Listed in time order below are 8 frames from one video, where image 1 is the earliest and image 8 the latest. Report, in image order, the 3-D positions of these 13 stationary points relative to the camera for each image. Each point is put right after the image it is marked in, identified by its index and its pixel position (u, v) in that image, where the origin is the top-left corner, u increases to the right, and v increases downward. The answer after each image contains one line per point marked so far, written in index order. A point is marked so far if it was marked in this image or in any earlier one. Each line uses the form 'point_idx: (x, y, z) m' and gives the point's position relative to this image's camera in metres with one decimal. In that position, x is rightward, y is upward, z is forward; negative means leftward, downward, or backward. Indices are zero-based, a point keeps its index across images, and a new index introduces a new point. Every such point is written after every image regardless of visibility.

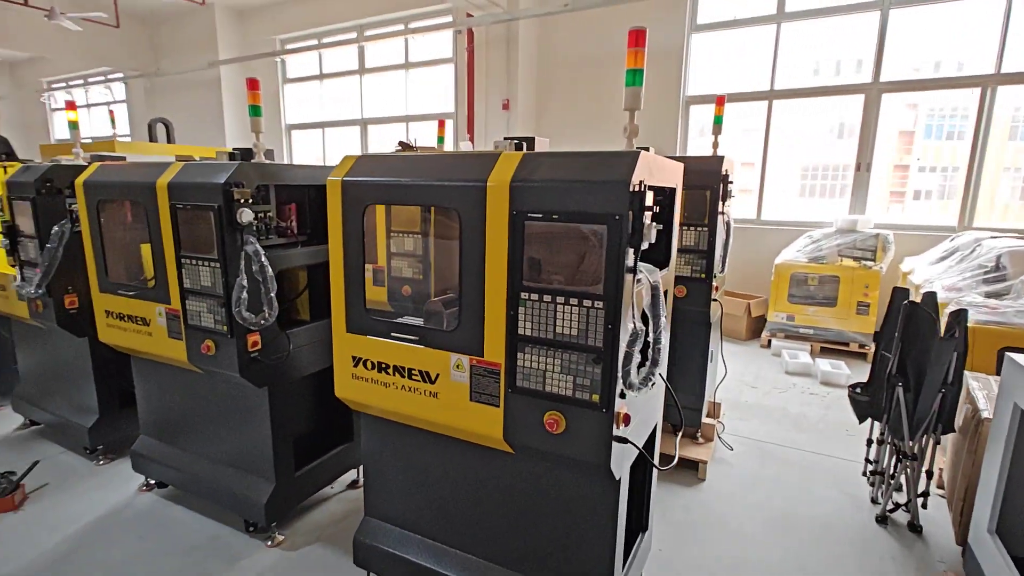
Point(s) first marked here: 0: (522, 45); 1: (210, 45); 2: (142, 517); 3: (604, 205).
0: (+0.1, +2.5, +5.3) m
1: (-4.3, +3.5, +7.4) m
2: (-1.4, -0.9, +2.0) m
3: (+0.2, +0.2, +1.0) m
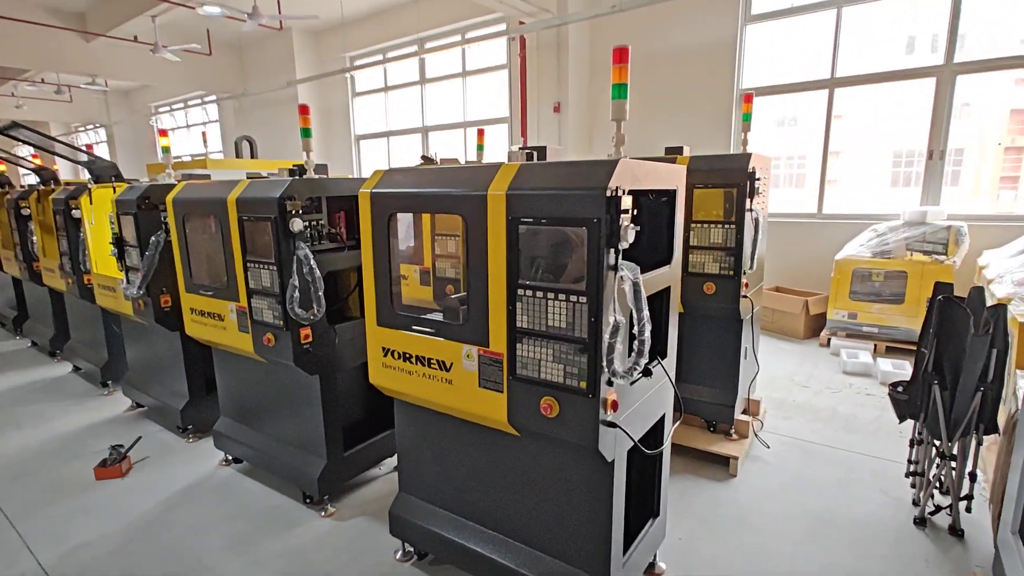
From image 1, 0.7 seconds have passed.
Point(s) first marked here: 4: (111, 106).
0: (+0.6, +2.5, +5.4) m
1: (-3.5, +3.4, +8.0) m
2: (-1.3, -0.9, +2.3) m
3: (+0.2, +0.2, +1.1) m
4: (-9.1, +4.1, +11.9) m
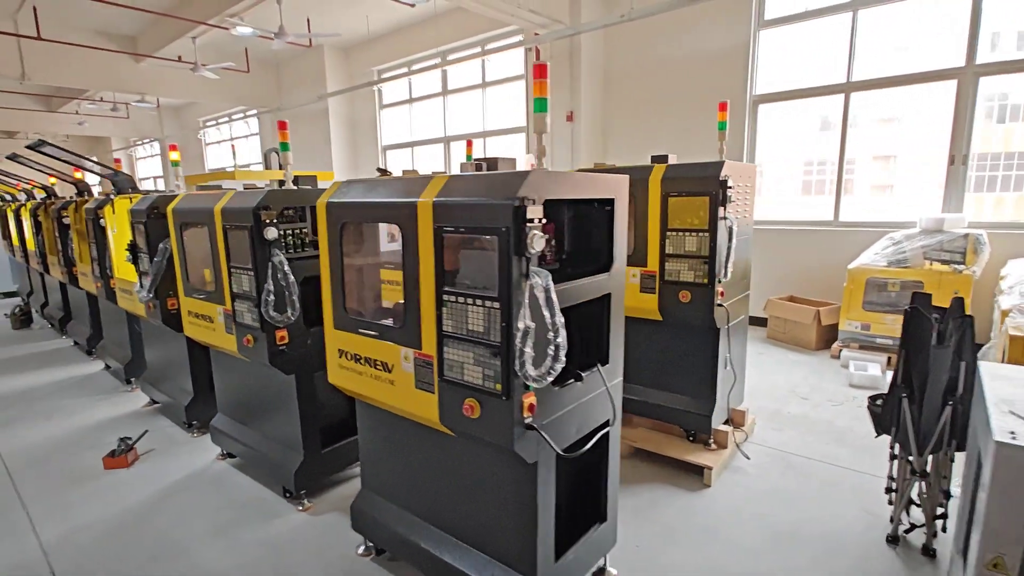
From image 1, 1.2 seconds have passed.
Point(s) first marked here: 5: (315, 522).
0: (+0.8, +2.4, +5.4) m
1: (-3.1, +3.4, +8.4) m
2: (-1.4, -0.9, +2.5) m
3: (0.0, +0.2, +1.2) m
4: (-8.4, +4.0, +12.6) m
5: (-0.8, -1.0, +2.1) m
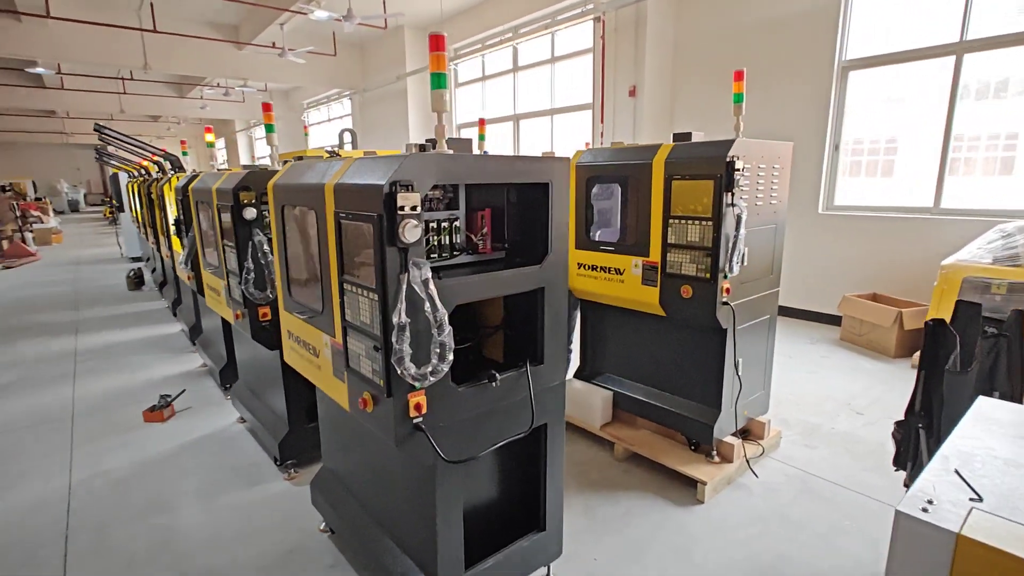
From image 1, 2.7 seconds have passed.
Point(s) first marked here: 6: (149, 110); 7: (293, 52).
0: (+1.3, +2.5, +5.0) m
1: (-1.9, +3.8, +8.6) m
2: (-1.5, -0.8, +2.6) m
3: (-0.3, +0.2, +1.1) m
4: (-6.3, +4.8, +13.7) m
5: (-0.9, -0.9, +2.2) m
6: (-8.4, +4.1, +12.1) m
7: (-3.2, +3.4, +7.6) m
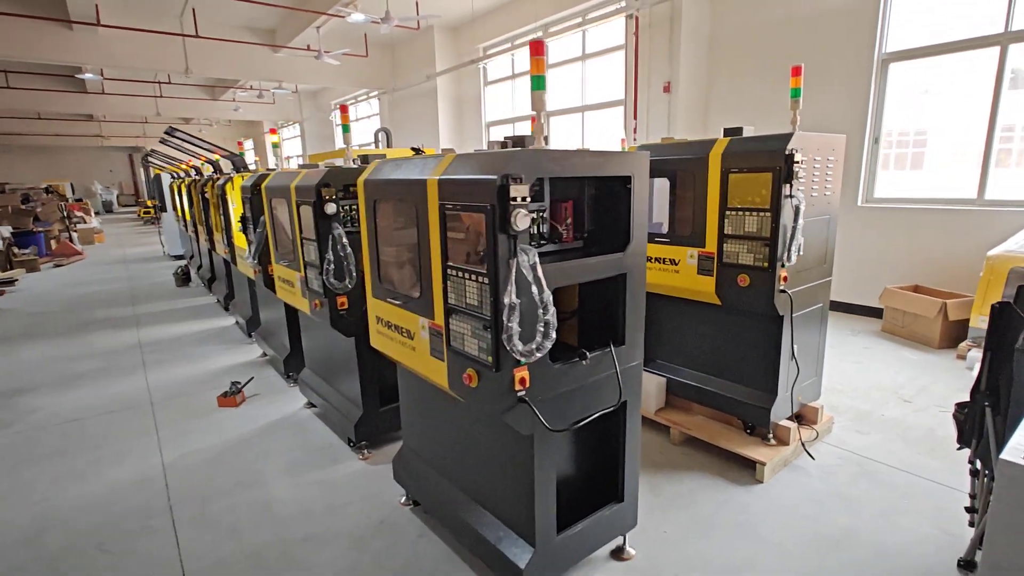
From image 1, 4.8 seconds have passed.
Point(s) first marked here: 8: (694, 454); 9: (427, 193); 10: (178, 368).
0: (+1.7, +2.6, +5.1) m
1: (-1.4, +3.8, +8.8) m
2: (-1.2, -0.7, +2.8) m
3: (-0.1, +0.2, +1.2) m
4: (-5.7, +4.9, +14.0) m
5: (-0.6, -0.8, +2.3) m
6: (-7.9, +4.2, +12.4) m
7: (-2.7, +3.5, +7.8) m
8: (+0.8, -0.8, +2.4) m
9: (-0.2, +0.3, +1.4) m
10: (-2.4, -0.6, +3.7) m
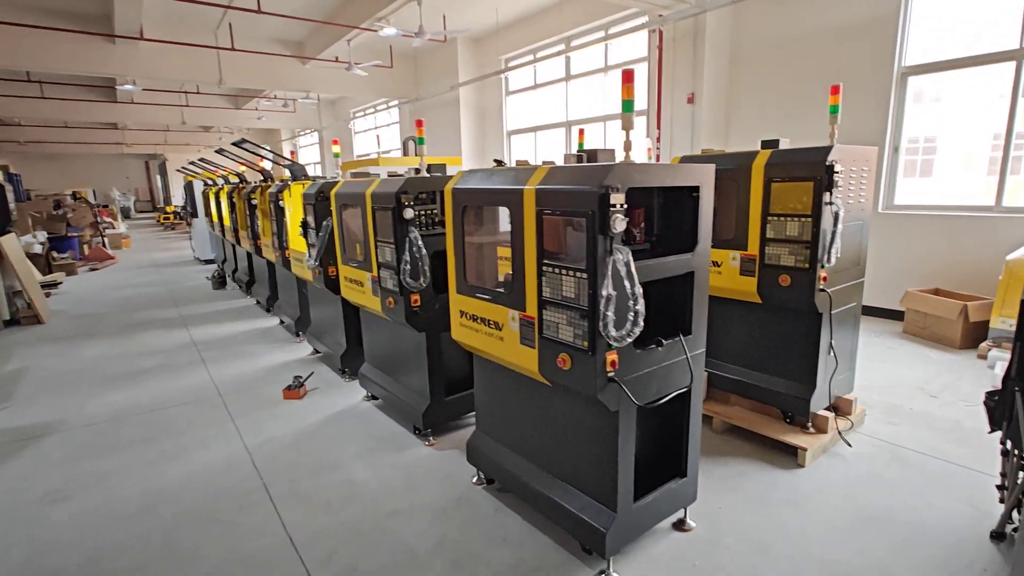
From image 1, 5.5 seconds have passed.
0: (+2.0, +2.6, +5.3) m
1: (-1.0, +3.8, +9.0) m
2: (-0.9, -0.7, +3.0) m
3: (+0.2, +0.2, +1.4) m
4: (-5.2, +4.8, +14.4) m
5: (-0.4, -0.8, +2.5) m
6: (-7.5, +4.1, +12.8) m
7: (-2.4, +3.5, +8.1) m
8: (+1.1, -0.8, +2.6) m
9: (0.0, +0.3, +1.7) m
10: (-2.1, -0.6, +4.0) m
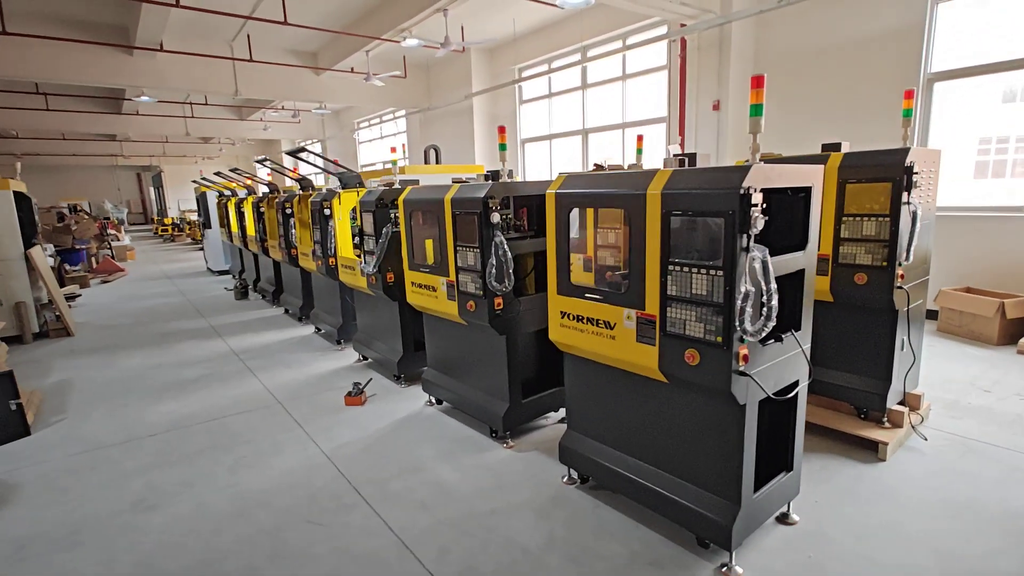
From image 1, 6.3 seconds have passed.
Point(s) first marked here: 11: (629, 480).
0: (+2.3, +2.5, +5.4) m
1: (-0.8, +3.6, +9.1) m
2: (-0.5, -0.8, +3.0) m
3: (+0.6, +0.2, +1.5) m
4: (-5.1, +4.5, +14.4) m
5: (0.0, -0.8, +2.6) m
6: (-7.3, +3.8, +12.7) m
7: (-2.1, +3.3, +8.1) m
8: (+1.5, -0.8, +2.7) m
9: (+0.4, +0.3, +1.7) m
10: (-1.7, -0.6, +4.0) m
11: (+0.5, -0.8, +2.0) m
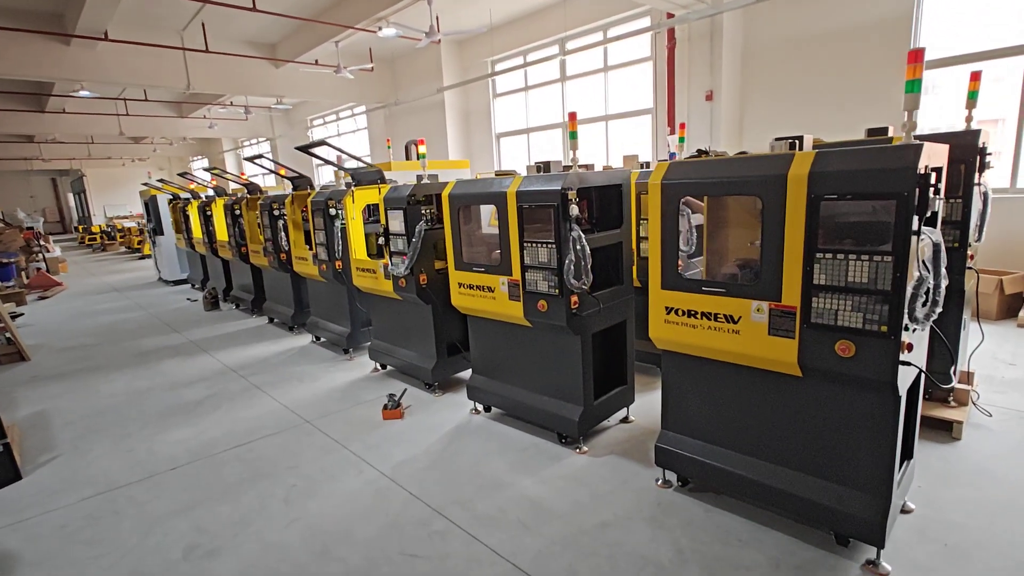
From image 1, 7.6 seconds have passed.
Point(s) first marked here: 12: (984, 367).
0: (+2.3, +2.6, +5.5) m
1: (-1.3, +3.6, +8.8) m
2: (-0.2, -0.8, +2.8) m
3: (+1.0, +0.3, +1.4) m
4: (-6.1, +4.3, +13.6) m
5: (+0.4, -0.8, +2.4) m
6: (-8.1, +3.6, +11.8) m
7: (-2.5, +3.3, +7.7) m
8: (+1.9, -0.7, +2.7) m
9: (+0.9, +0.3, +1.6) m
10: (-1.5, -0.7, +3.6) m
11: (+0.9, -0.7, +1.9) m
12: (+2.9, -0.5, +3.3) m
